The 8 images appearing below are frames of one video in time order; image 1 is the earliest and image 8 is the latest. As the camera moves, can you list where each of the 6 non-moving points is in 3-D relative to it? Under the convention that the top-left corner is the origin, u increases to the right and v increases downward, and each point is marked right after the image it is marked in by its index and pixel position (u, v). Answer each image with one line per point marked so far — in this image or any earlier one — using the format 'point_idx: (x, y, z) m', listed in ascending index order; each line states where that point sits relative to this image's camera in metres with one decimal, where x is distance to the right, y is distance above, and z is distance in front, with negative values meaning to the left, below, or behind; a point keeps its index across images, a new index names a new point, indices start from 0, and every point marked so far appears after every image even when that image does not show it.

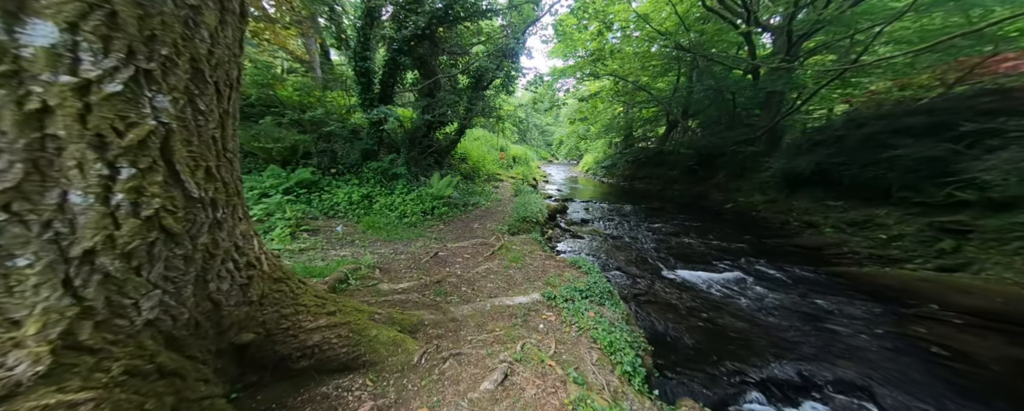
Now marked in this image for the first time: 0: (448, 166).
0: (-2.6, +1.6, +10.2) m
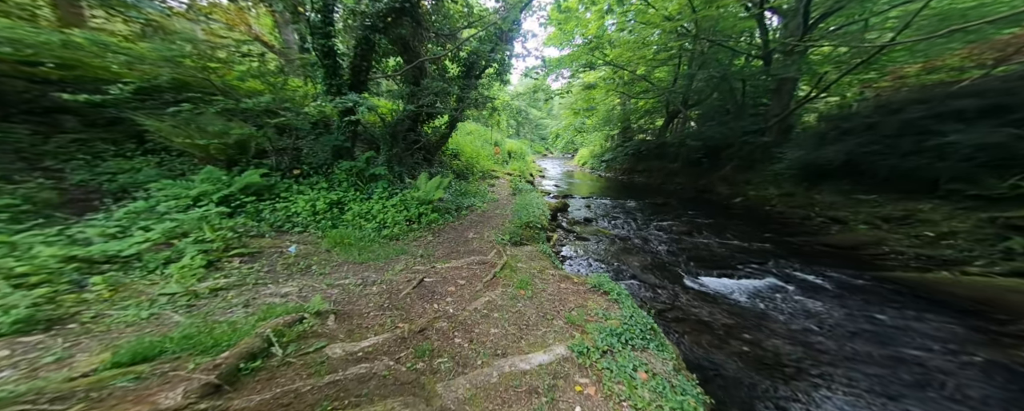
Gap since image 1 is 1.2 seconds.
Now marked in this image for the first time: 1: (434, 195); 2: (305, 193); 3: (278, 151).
0: (-2.7, +1.5, +9.1) m
1: (-1.8, +0.2, +5.5) m
2: (-3.6, +0.2, +4.3) m
3: (-4.9, +1.1, +5.0) m
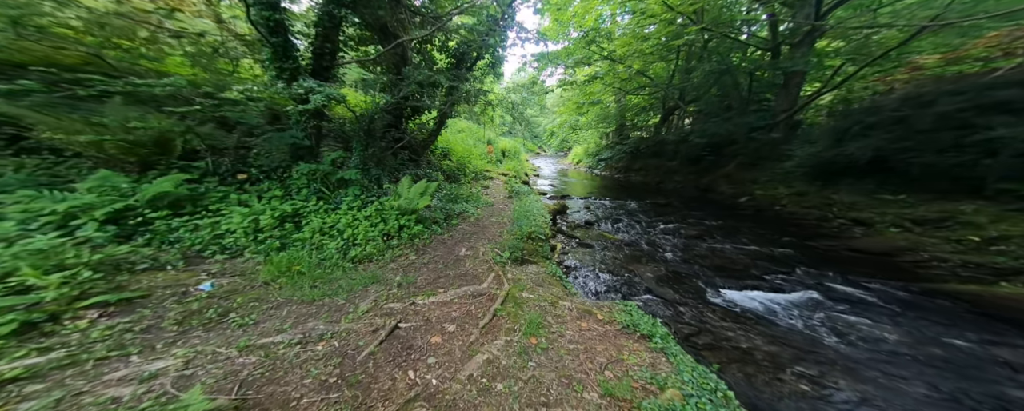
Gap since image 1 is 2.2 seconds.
0: (-2.9, +1.3, +8.2) m
1: (-1.8, 0.0, +4.6) m
2: (-3.6, 0.0, +3.4) m
3: (-5.0, +0.9, +4.0) m
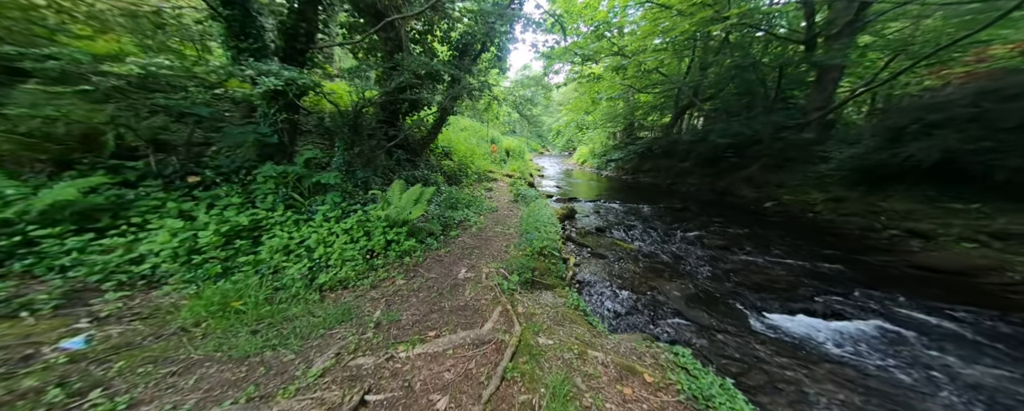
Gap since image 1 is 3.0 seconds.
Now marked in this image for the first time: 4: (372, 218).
0: (-2.7, +1.2, +7.5) m
1: (-1.6, -0.1, +3.9) m
2: (-3.5, -0.1, +2.7) m
3: (-4.8, +0.8, +3.3) m
4: (-2.1, -0.2, +3.7) m
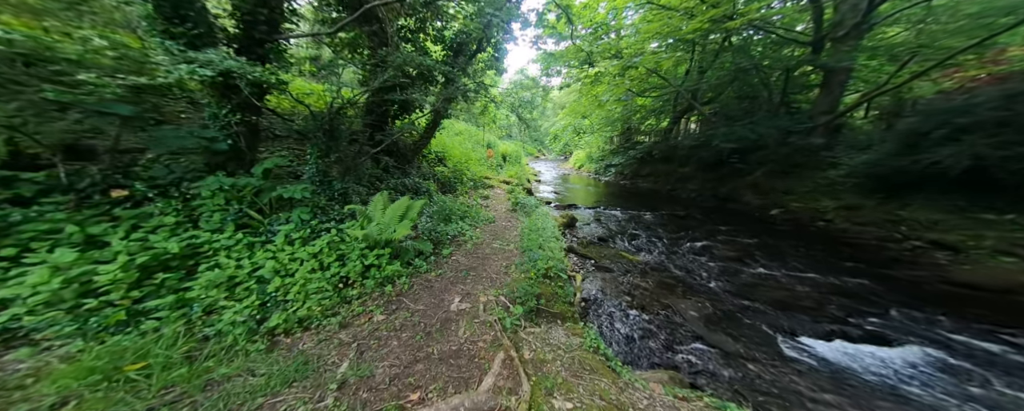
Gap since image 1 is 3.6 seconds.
0: (-2.7, +0.9, +7.0) m
1: (-1.6, -0.3, +3.3) m
2: (-3.4, -0.3, +2.1) m
3: (-4.8, +0.6, +2.7) m
4: (-2.1, -0.4, +3.1) m
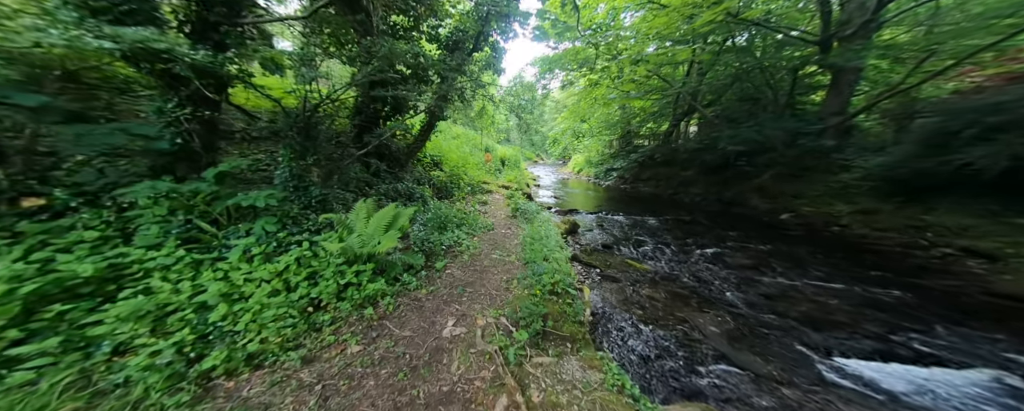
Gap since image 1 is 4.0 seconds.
0: (-2.7, +0.7, +6.5) m
1: (-1.6, -0.4, +2.8) m
2: (-3.4, -0.4, +1.6) m
3: (-4.7, +0.5, +2.3) m
4: (-2.0, -0.5, +2.7) m
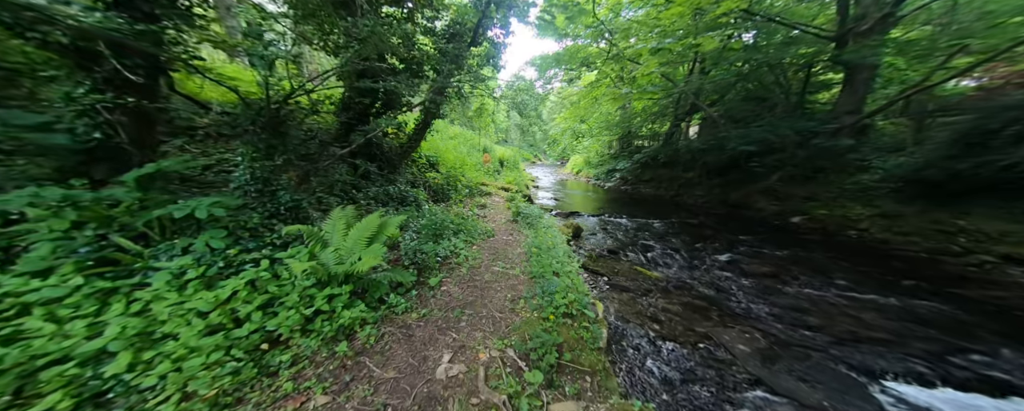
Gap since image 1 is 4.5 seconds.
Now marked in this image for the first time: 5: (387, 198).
0: (-2.7, +0.6, +6.0) m
1: (-1.5, -0.5, +2.3) m
2: (-3.3, -0.5, +1.1) m
3: (-4.7, +0.4, +1.7) m
4: (-2.0, -0.6, +2.2) m
5: (-2.6, +0.2, +5.1) m
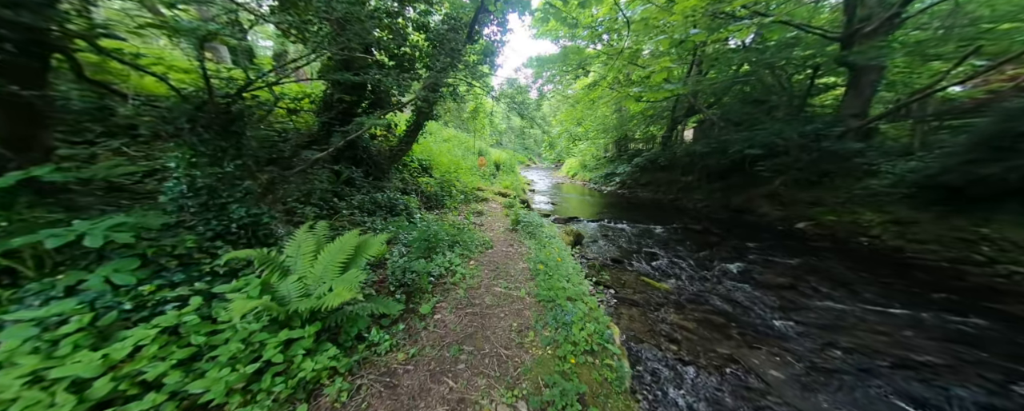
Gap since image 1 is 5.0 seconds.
0: (-2.7, +0.4, +5.5) m
1: (-1.4, -0.7, +1.8) m
2: (-3.2, -0.6, +0.5) m
3: (-4.6, +0.3, +1.1) m
4: (-1.9, -0.7, +1.6) m
5: (-2.6, 0.0, +4.6) m
